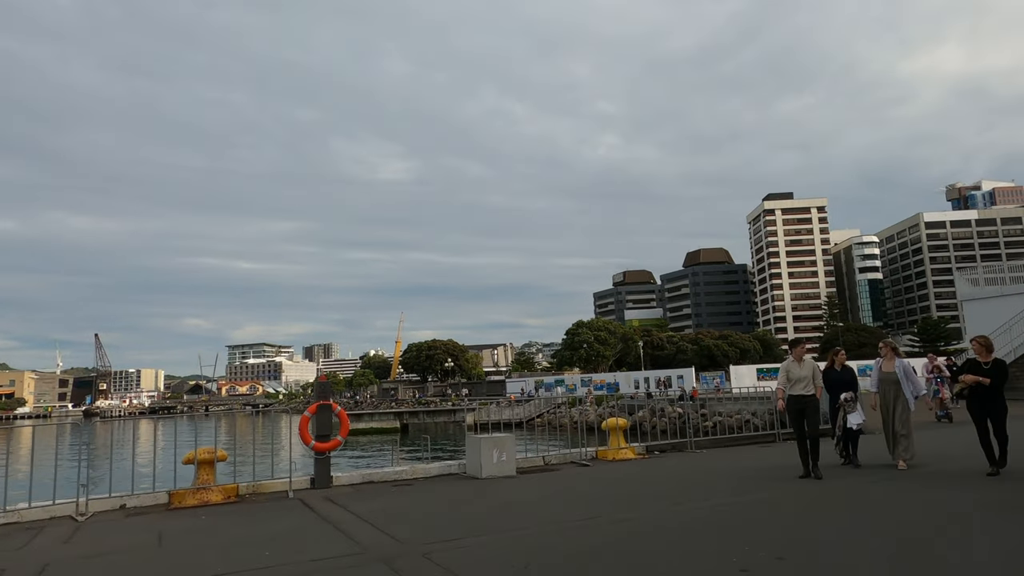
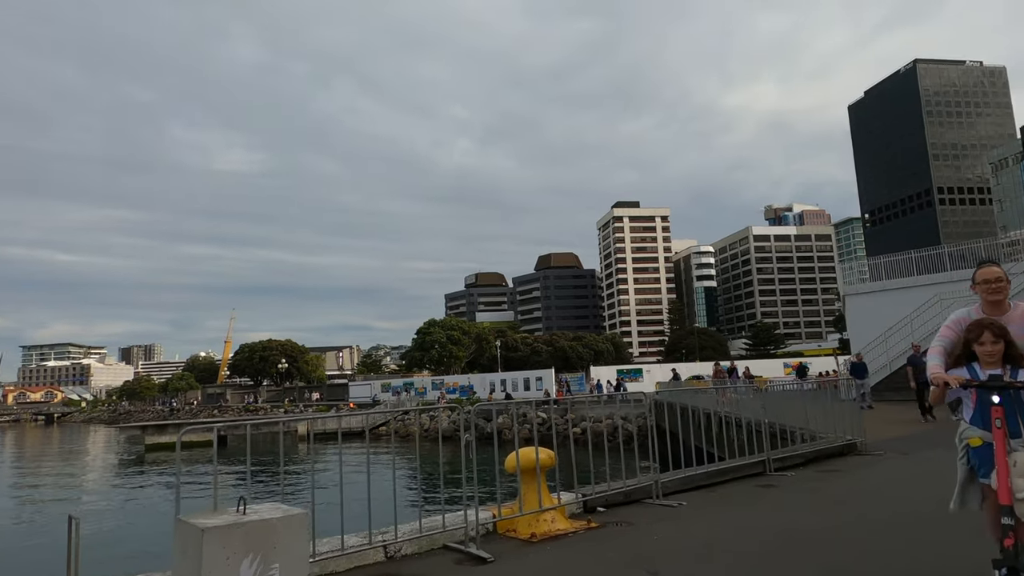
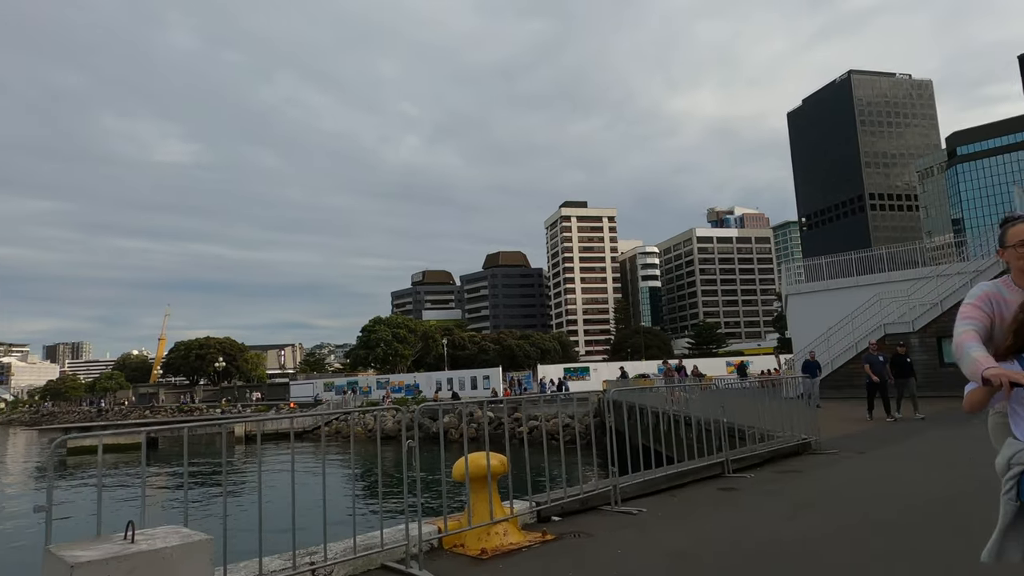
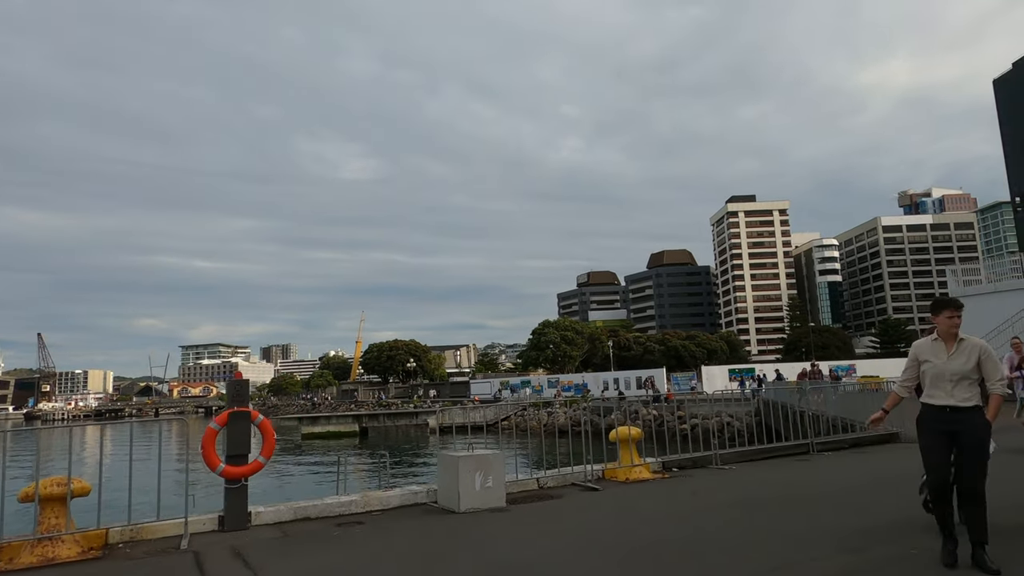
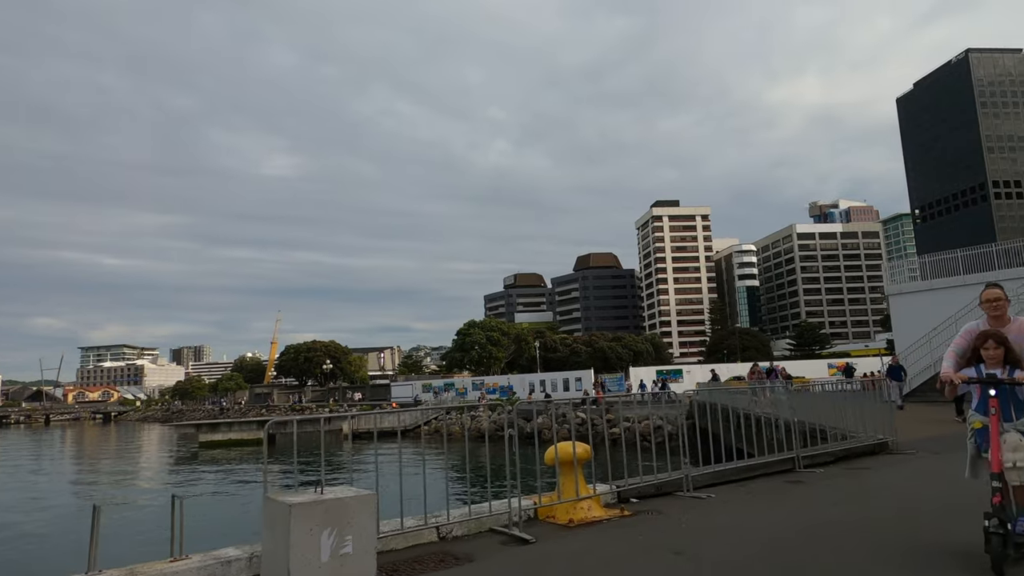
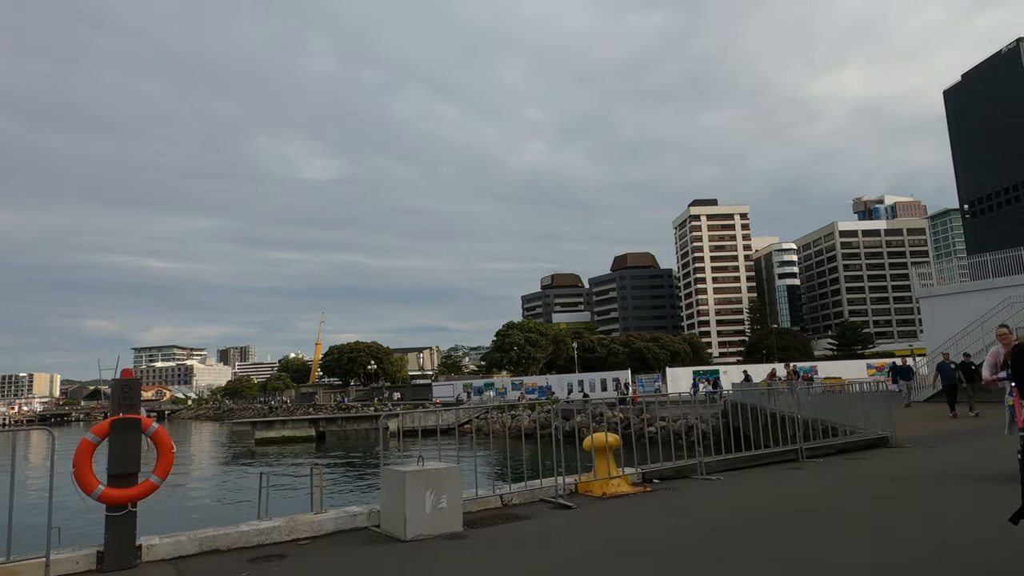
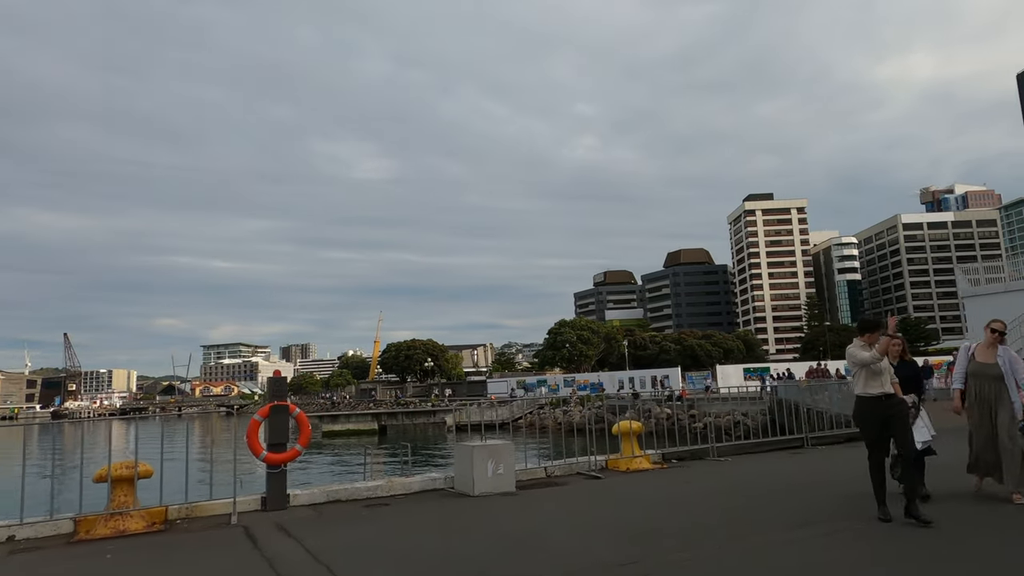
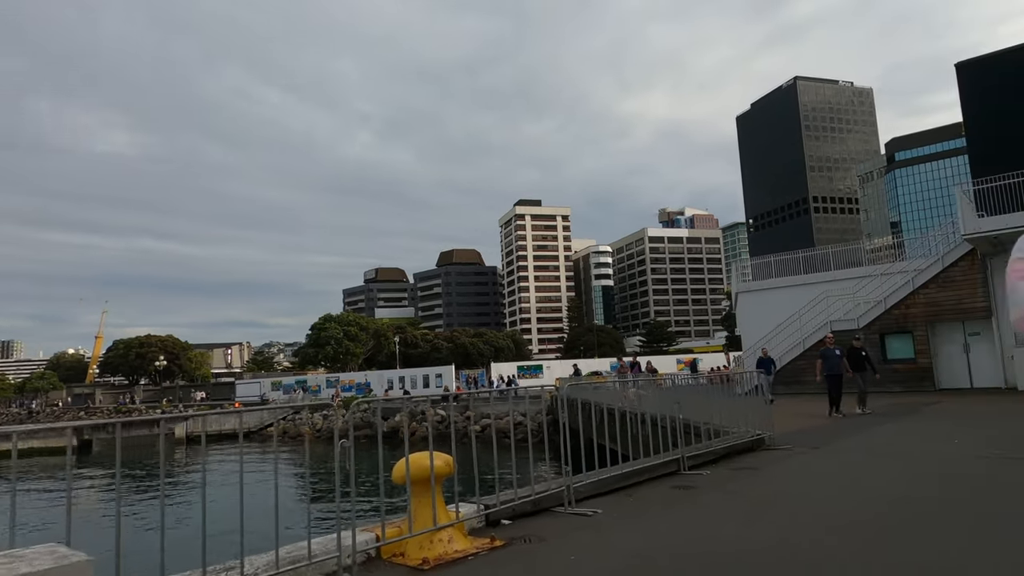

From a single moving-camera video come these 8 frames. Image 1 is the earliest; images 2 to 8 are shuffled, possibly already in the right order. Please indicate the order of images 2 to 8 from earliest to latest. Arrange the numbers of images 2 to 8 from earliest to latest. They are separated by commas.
7, 4, 6, 5, 2, 3, 8
